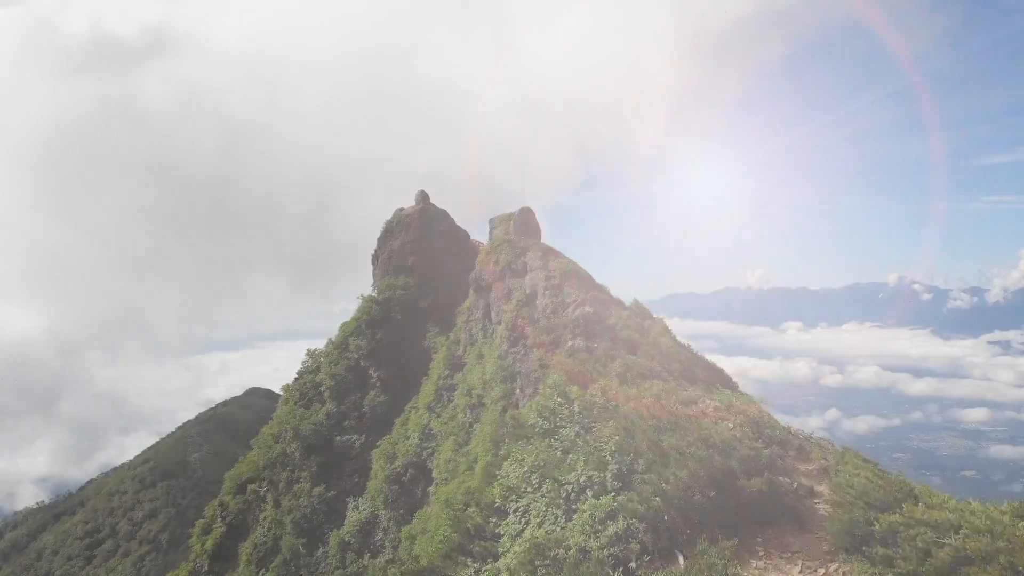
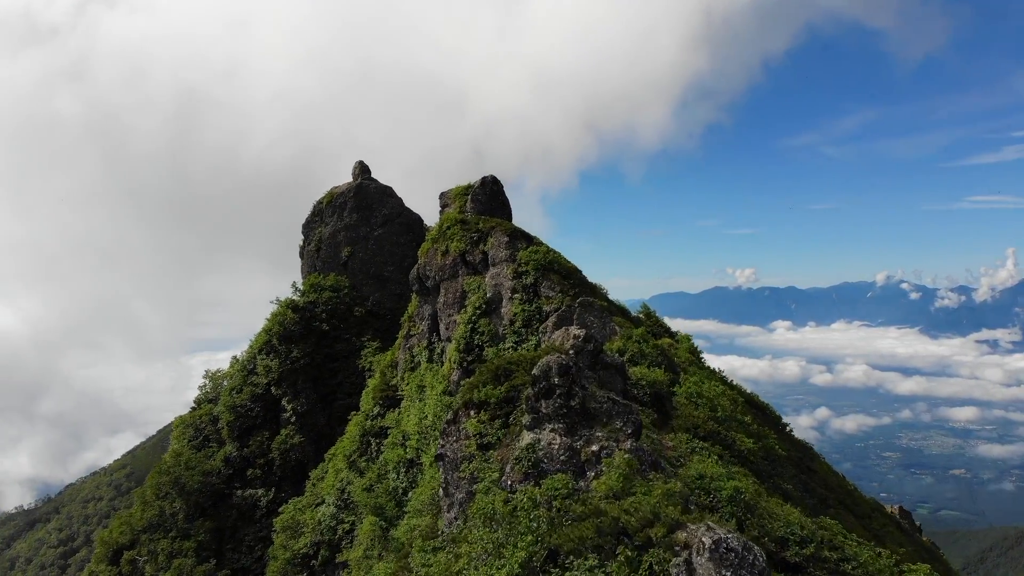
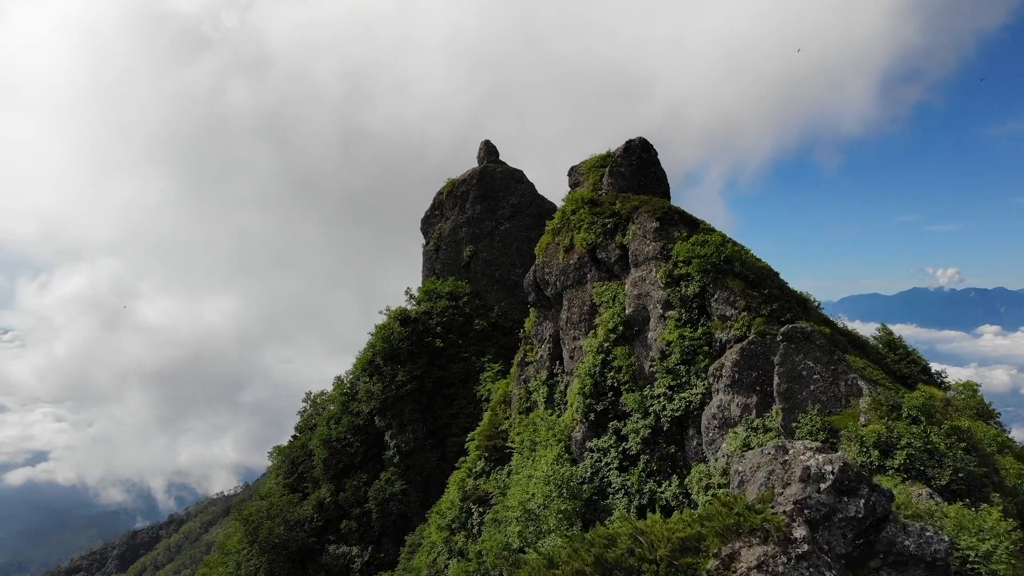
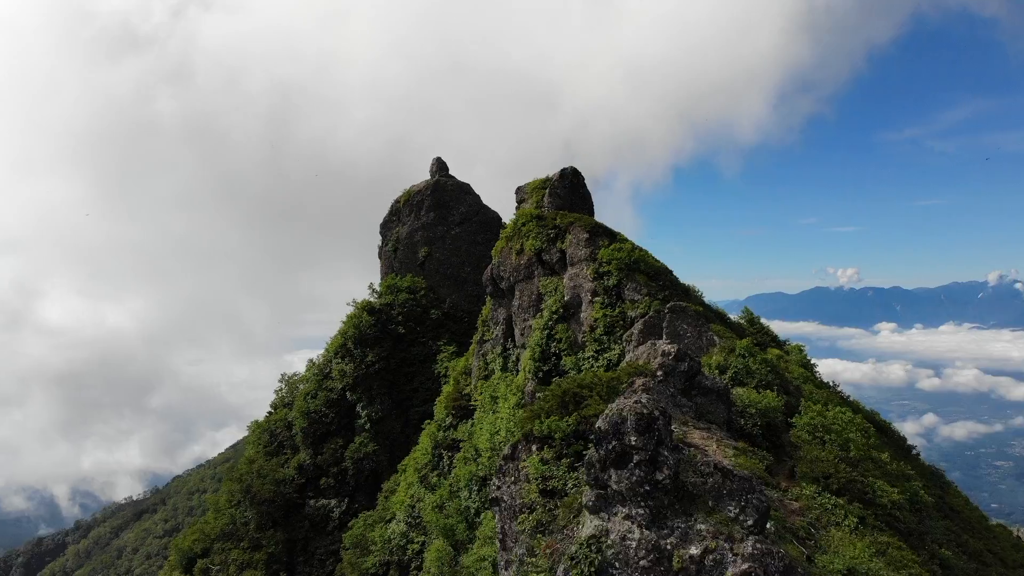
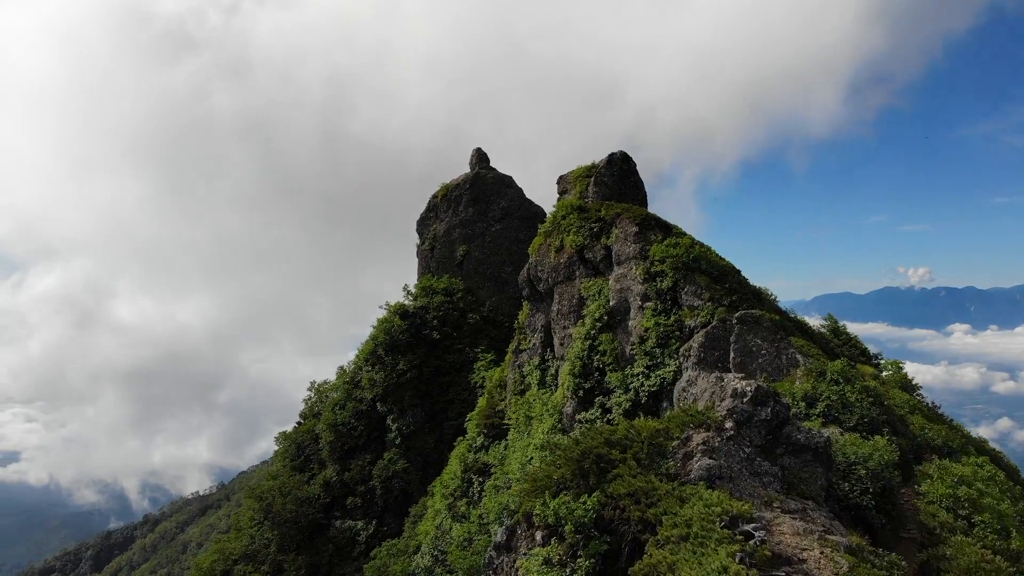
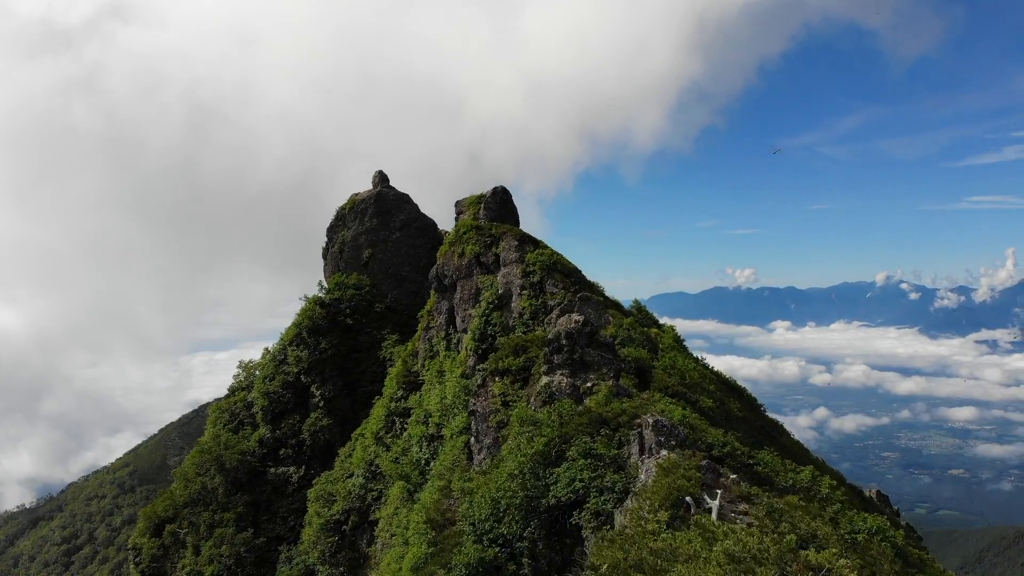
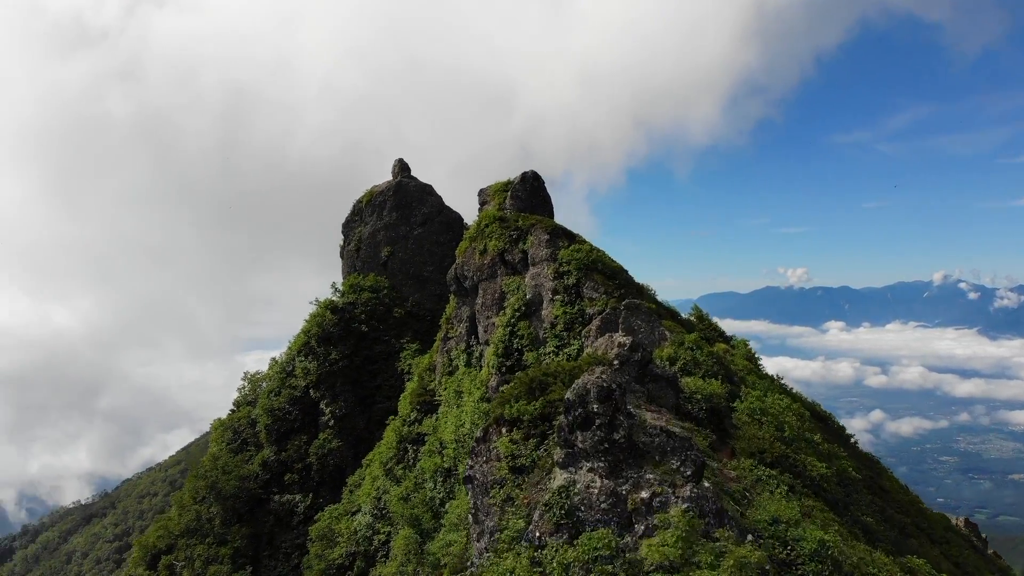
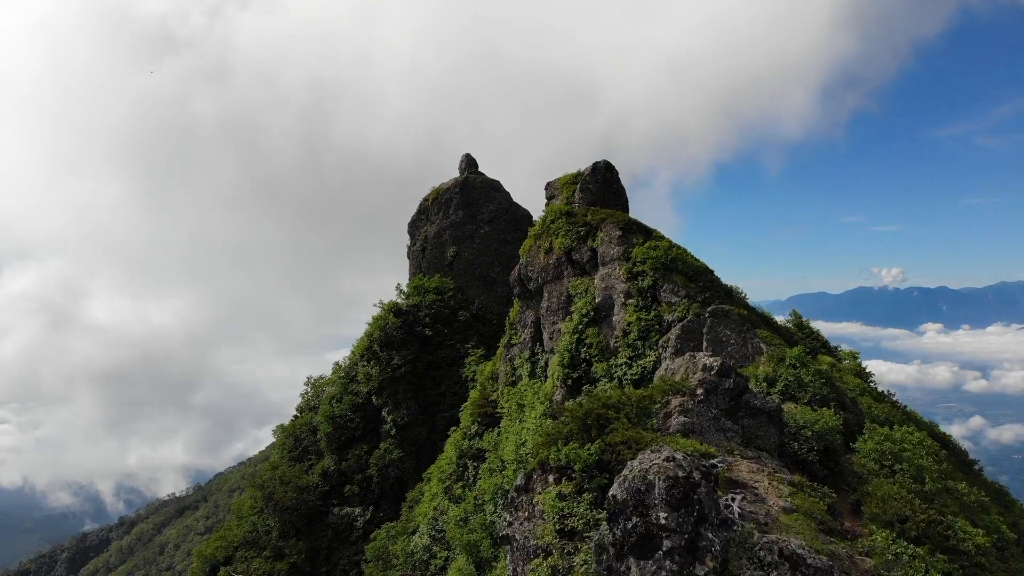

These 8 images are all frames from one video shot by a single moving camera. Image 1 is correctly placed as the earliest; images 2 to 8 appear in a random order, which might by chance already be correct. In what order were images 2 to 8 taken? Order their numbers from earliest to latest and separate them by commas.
6, 2, 7, 4, 8, 5, 3
